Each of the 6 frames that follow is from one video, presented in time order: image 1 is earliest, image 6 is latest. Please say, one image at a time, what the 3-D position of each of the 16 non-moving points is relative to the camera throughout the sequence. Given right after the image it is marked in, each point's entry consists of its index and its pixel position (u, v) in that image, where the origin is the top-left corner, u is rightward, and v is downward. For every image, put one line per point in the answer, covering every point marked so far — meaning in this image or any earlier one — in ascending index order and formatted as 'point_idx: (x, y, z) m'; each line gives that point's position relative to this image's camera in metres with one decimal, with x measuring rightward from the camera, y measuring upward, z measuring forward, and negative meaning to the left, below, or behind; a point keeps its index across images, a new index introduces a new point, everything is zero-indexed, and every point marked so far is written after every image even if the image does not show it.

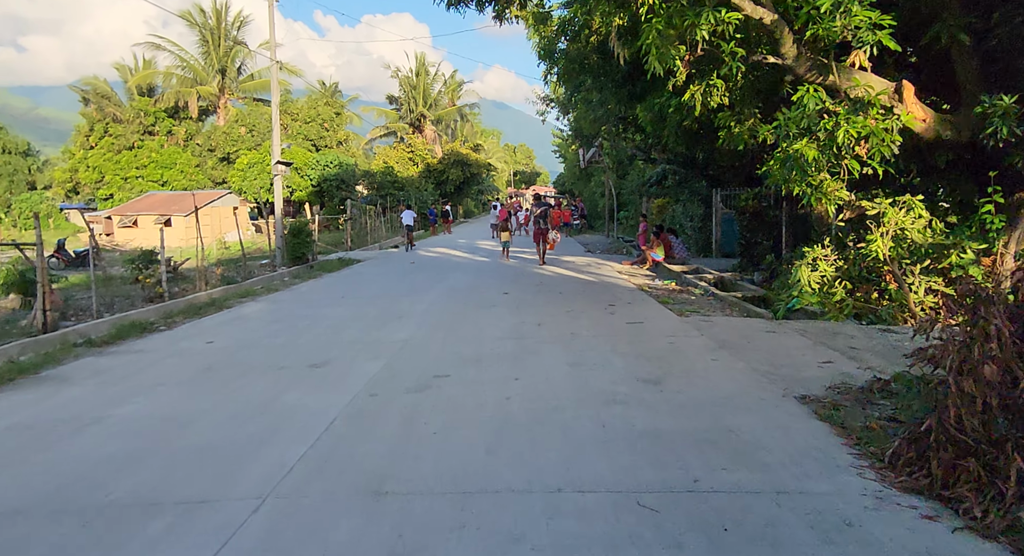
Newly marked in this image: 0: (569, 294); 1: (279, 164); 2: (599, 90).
0: (+1.1, -0.3, +10.7) m
1: (-7.2, +3.5, +17.9) m
2: (+1.8, +4.0, +12.0) m
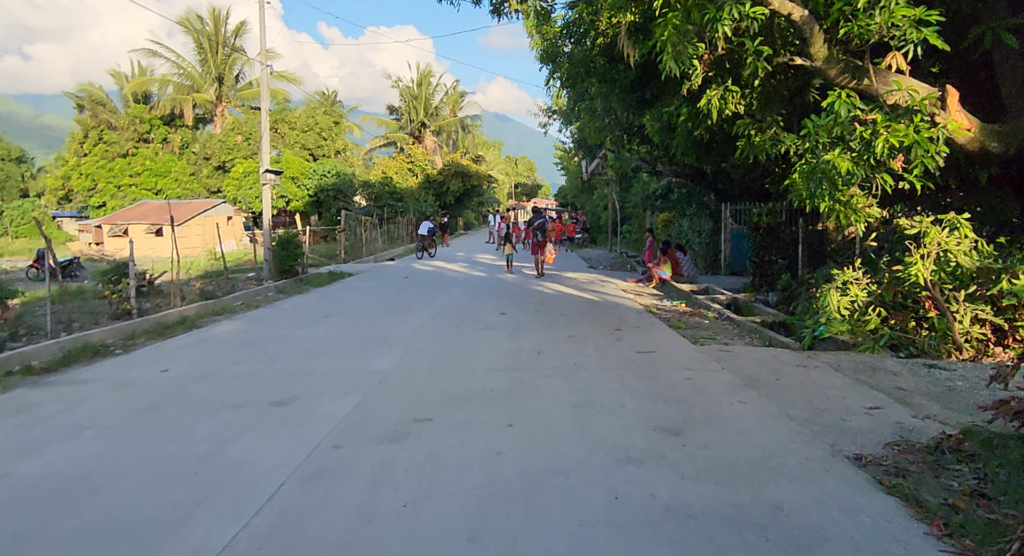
0: (+1.0, -0.6, +9.9) m
1: (-7.2, +3.1, +17.1) m
2: (+1.8, +3.6, +11.3) m
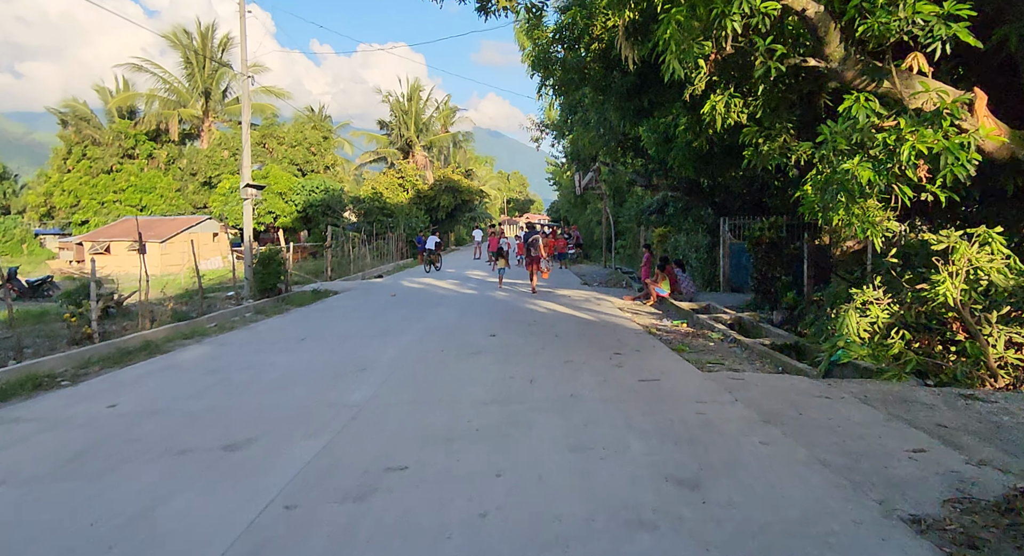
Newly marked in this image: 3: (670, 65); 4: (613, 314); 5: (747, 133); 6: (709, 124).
0: (+0.9, -1.0, +9.2) m
1: (-7.5, +2.6, +16.4) m
2: (+1.6, +3.2, +10.7) m
3: (+1.6, +2.2, +6.0) m
4: (+2.2, -0.8, +12.4) m
5: (+3.1, +1.9, +7.7) m
6: (+3.0, +2.3, +8.8) m
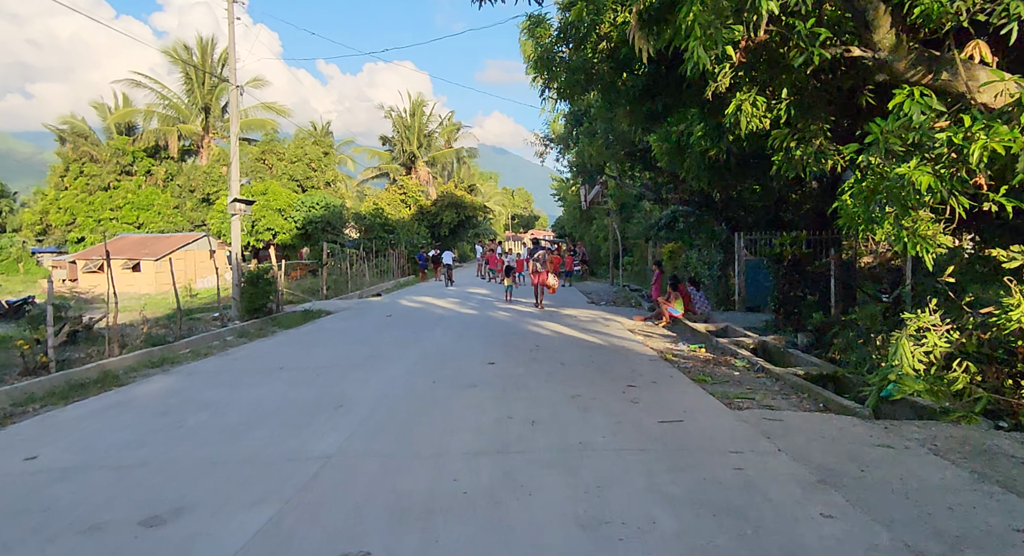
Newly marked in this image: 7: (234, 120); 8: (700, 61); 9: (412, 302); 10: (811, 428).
0: (+0.9, -1.3, +8.3) m
1: (-7.4, +2.0, +15.7) m
2: (+1.6, +2.9, +9.9) m
3: (+1.6, +2.0, +5.2) m
4: (+2.2, -1.2, +11.4) m
5: (+3.1, +1.7, +6.8) m
6: (+3.0, +2.1, +7.9) m
7: (-8.0, +4.6, +16.6) m
8: (+1.7, +2.0, +5.2) m
9: (-3.4, -0.8, +19.7) m
10: (+2.8, -1.4, +5.4) m
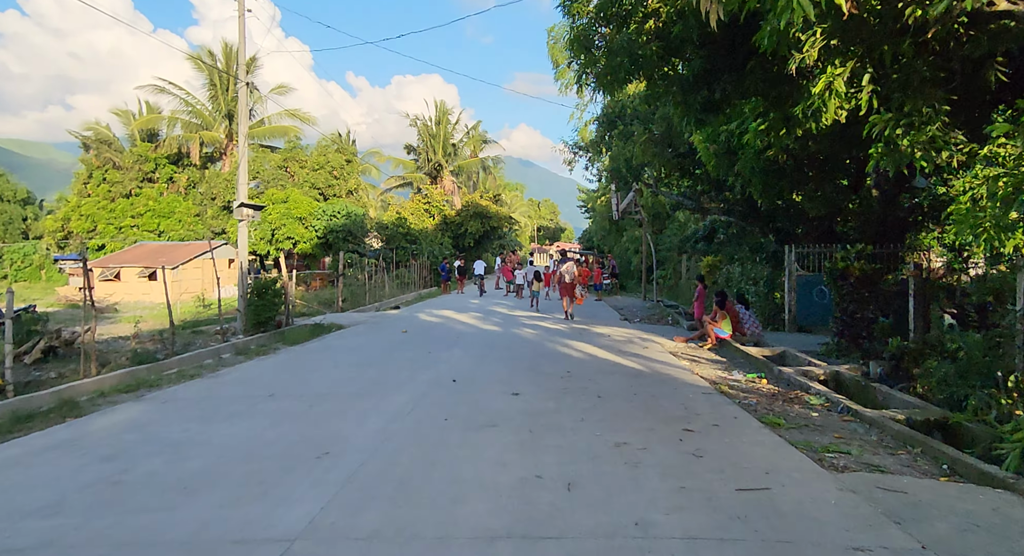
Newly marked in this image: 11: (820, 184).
0: (+1.2, -1.5, +6.9) m
1: (-6.7, +1.8, +14.7) m
2: (+2.1, +2.6, +8.6) m
3: (+1.9, +1.8, +3.8) m
4: (+2.6, -1.5, +10.0) m
5: (+3.4, +1.5, +5.4) m
6: (+3.4, +1.8, +6.6) m
7: (-7.3, +4.3, +15.8) m
8: (+1.9, +1.8, +3.9) m
9: (-2.6, -1.2, +18.5) m
10: (+3.0, -1.6, +3.9) m
11: (+6.3, +1.9, +11.8) m
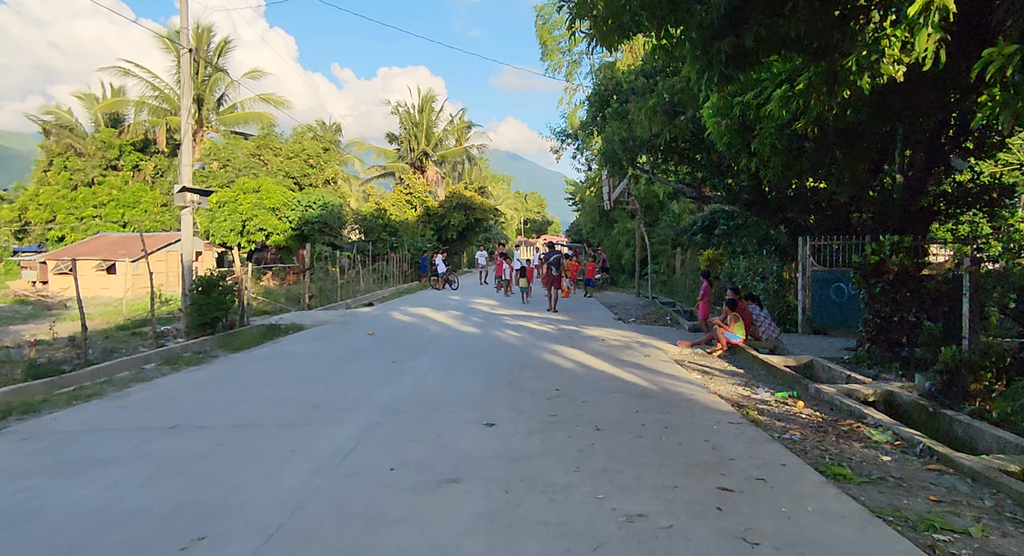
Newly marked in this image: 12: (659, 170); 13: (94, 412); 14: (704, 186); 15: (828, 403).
0: (+1.0, -1.5, +5.3) m
1: (-7.1, +1.9, +12.9) m
2: (+1.8, +2.7, +6.9) m
3: (+1.7, +1.8, +2.2) m
4: (+2.3, -1.4, +8.4) m
5: (+3.2, +1.5, +3.8) m
6: (+3.1, +1.8, +5.0) m
7: (-7.7, +4.4, +13.9) m
8: (+1.8, +1.8, +2.3) m
9: (-3.1, -1.1, +16.8) m
10: (+2.8, -1.6, +2.4) m
11: (+5.9, +2.0, +10.3) m
12: (+4.2, +3.1, +16.4) m
13: (-4.6, -1.4, +6.4) m
14: (+4.9, +2.3, +14.7) m
15: (+3.6, -1.4, +6.7) m
